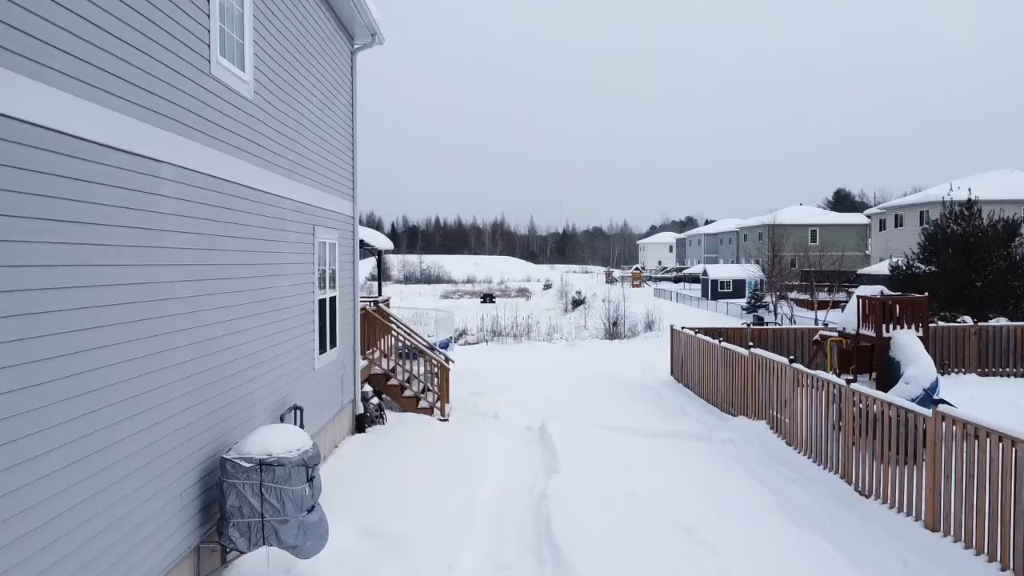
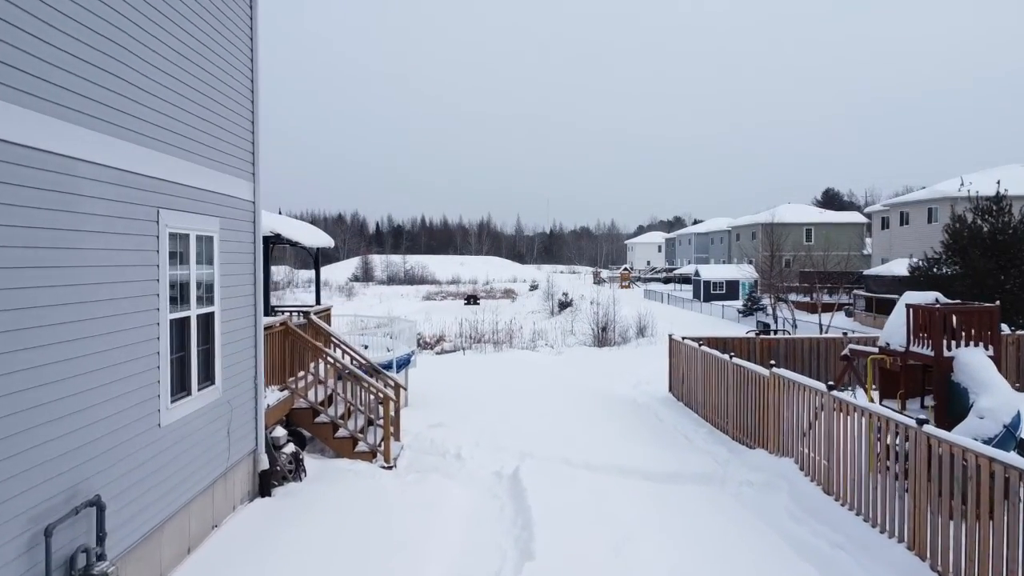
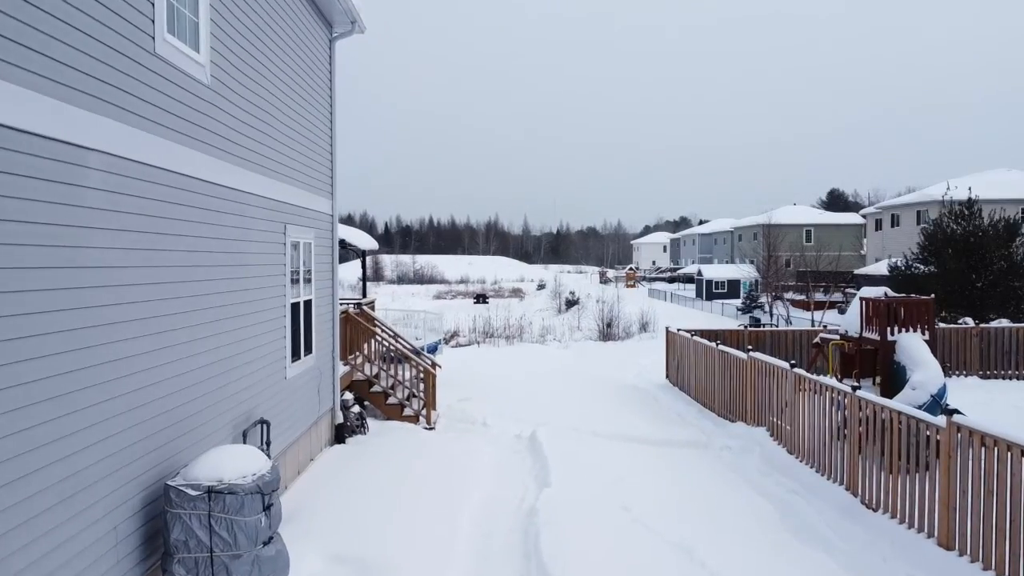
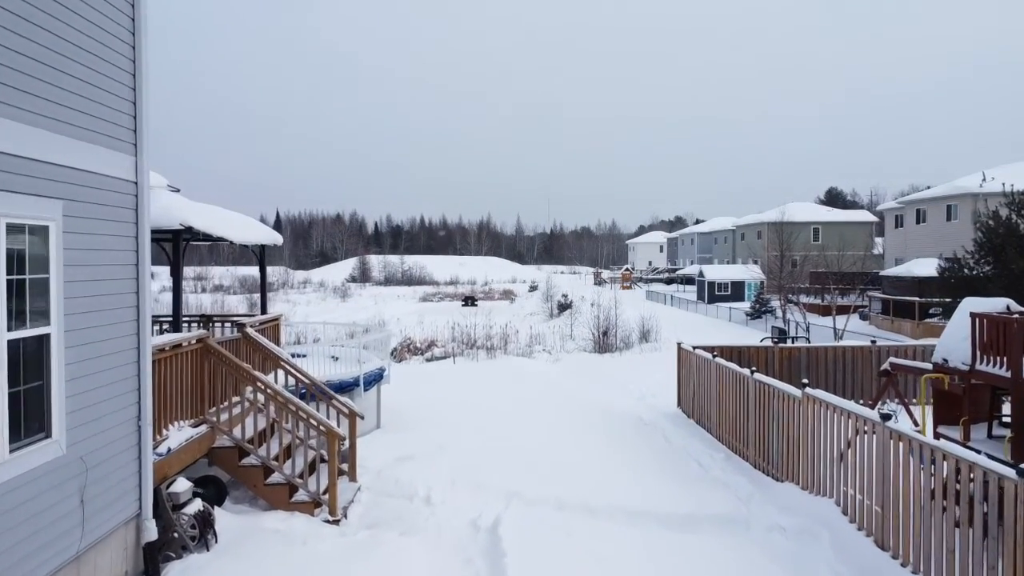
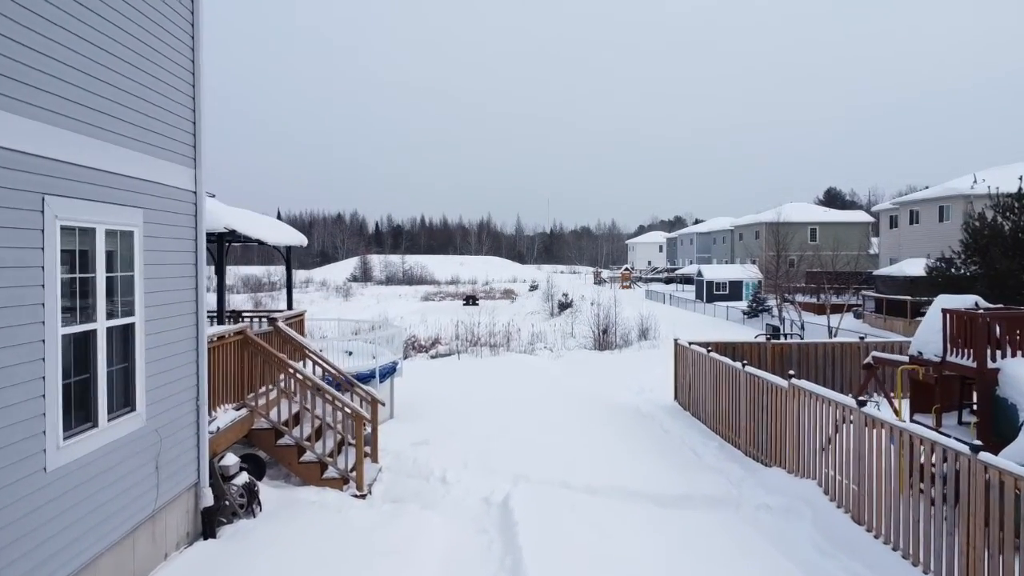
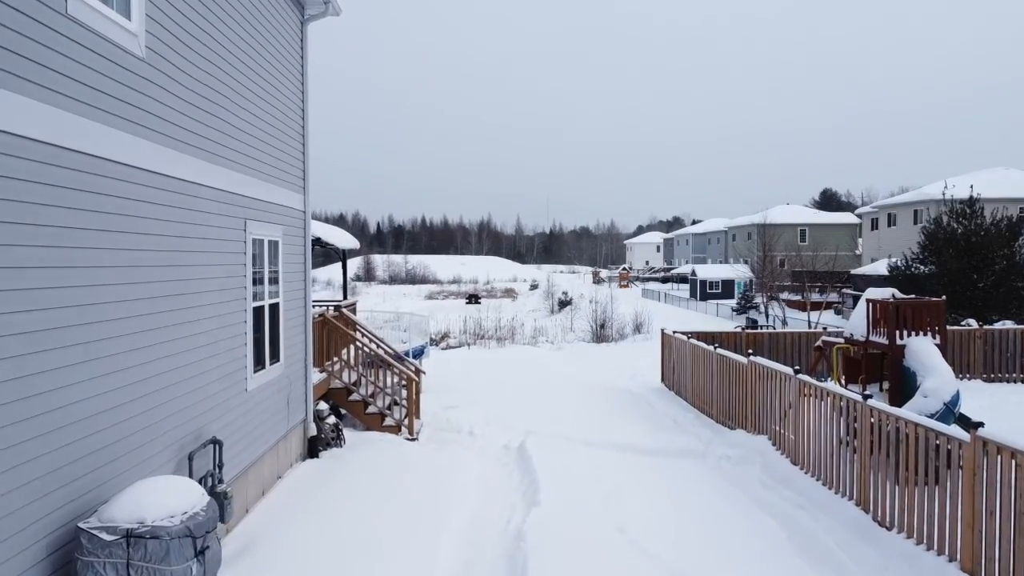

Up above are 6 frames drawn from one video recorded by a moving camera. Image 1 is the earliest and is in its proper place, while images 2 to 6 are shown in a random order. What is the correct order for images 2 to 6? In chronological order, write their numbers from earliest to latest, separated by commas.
3, 6, 2, 5, 4
